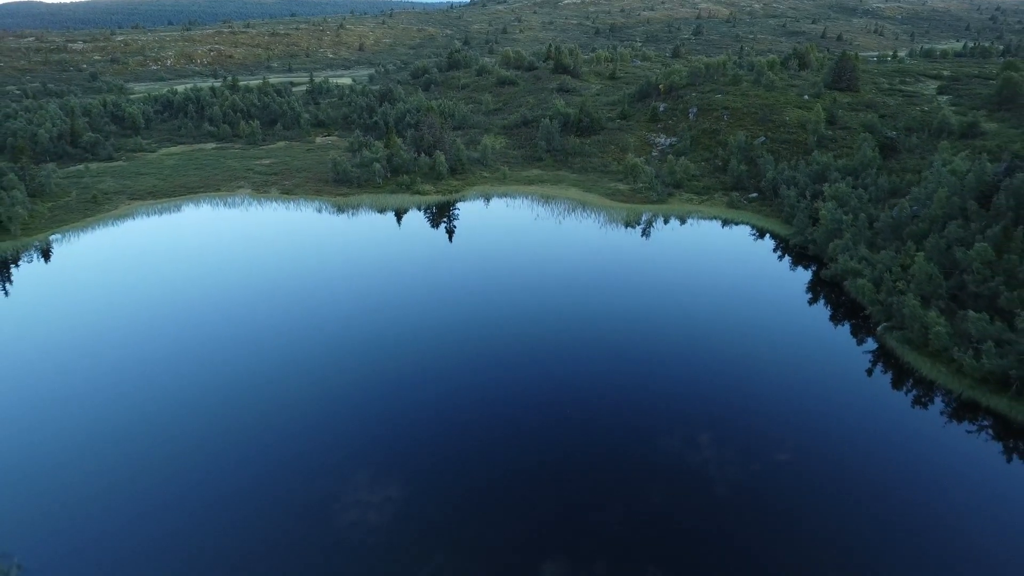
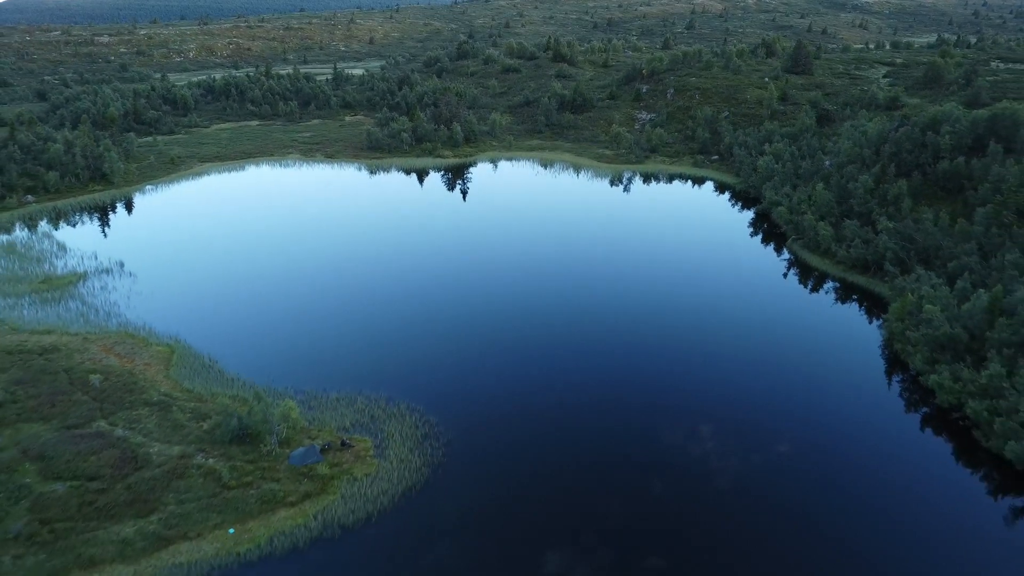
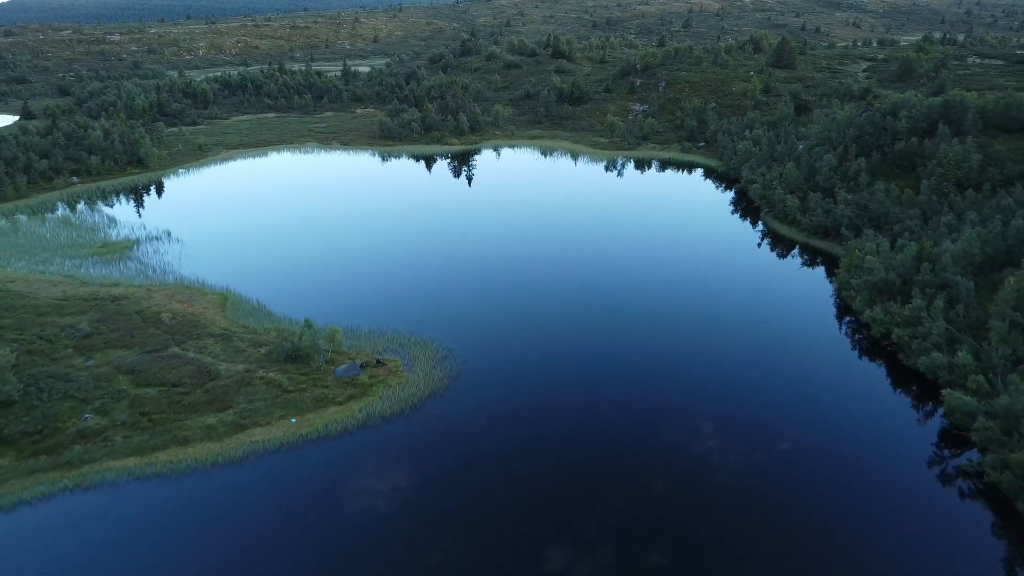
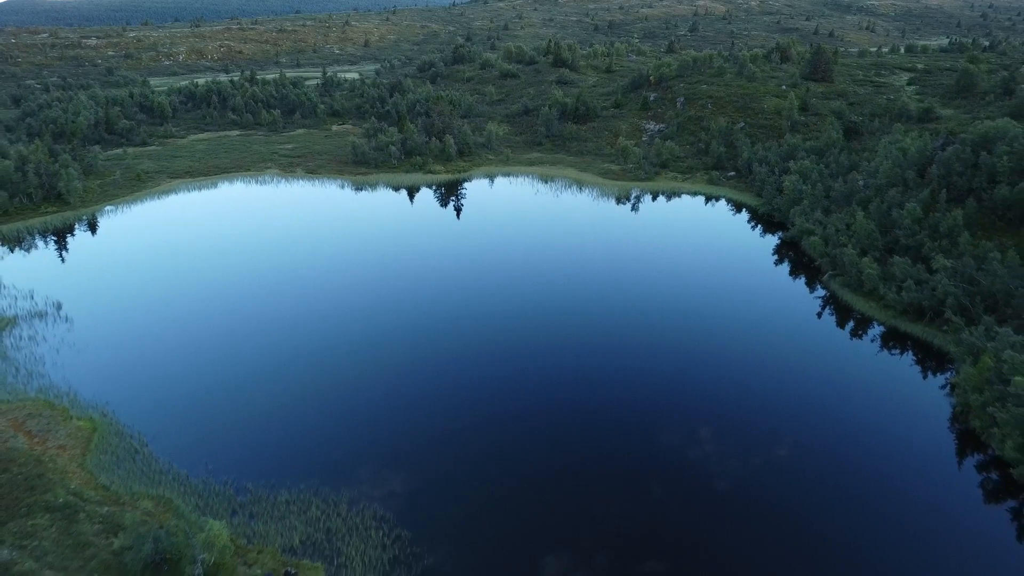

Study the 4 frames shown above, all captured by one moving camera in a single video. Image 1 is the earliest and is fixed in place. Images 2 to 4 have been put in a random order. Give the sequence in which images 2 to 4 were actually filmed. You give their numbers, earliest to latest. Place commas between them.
4, 2, 3
